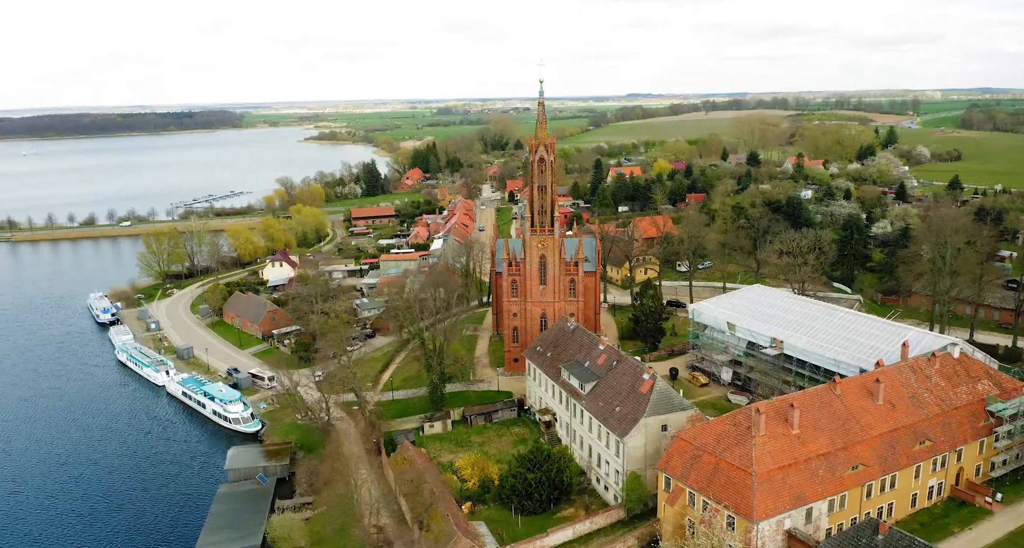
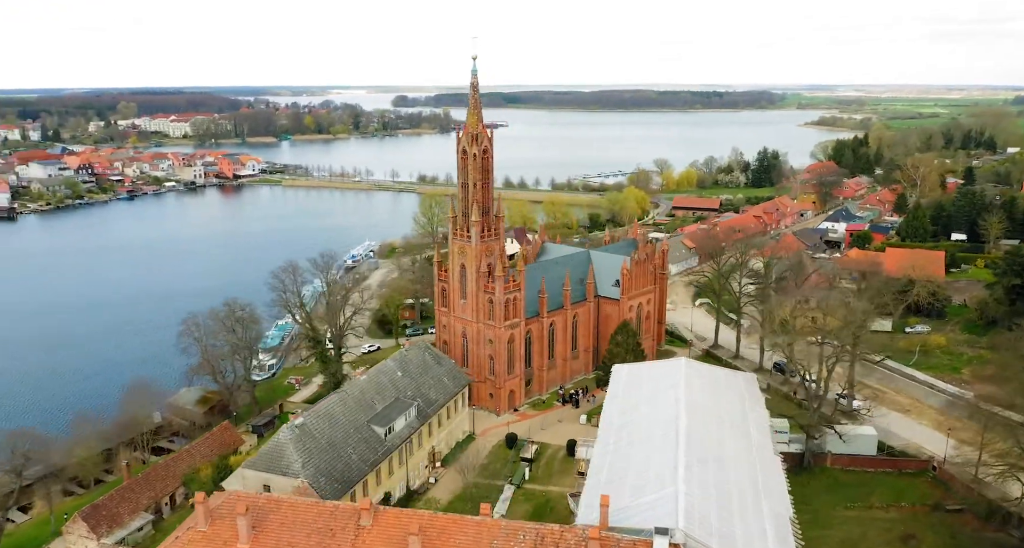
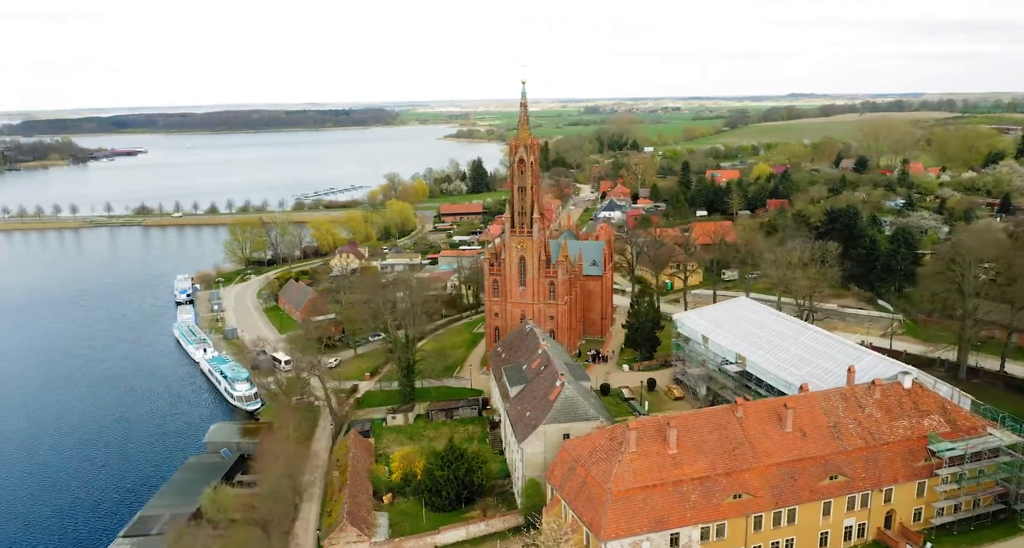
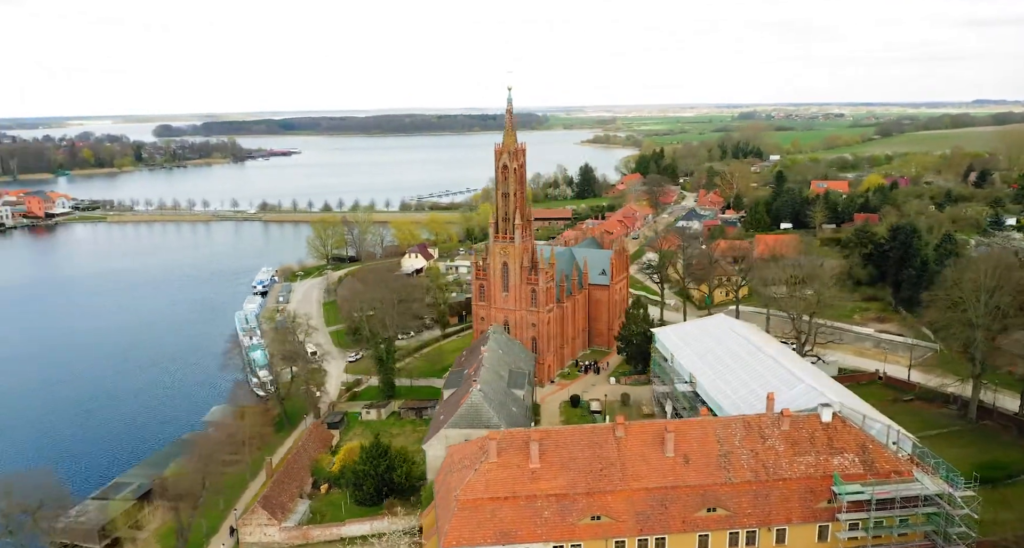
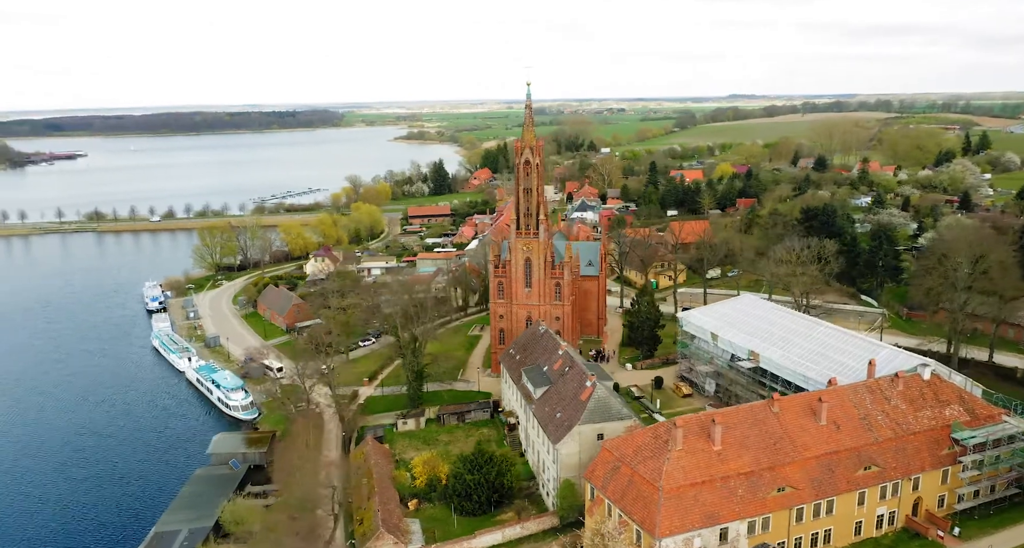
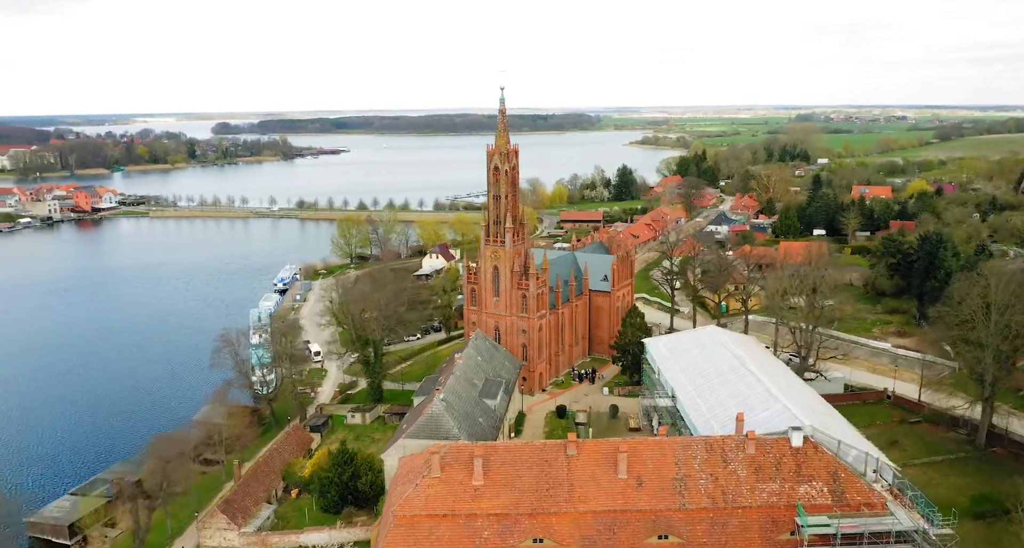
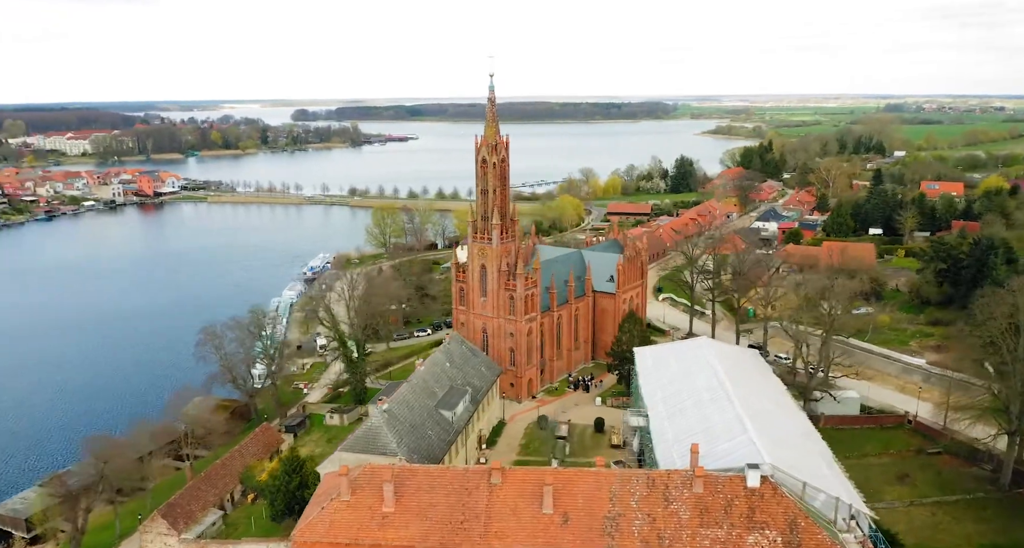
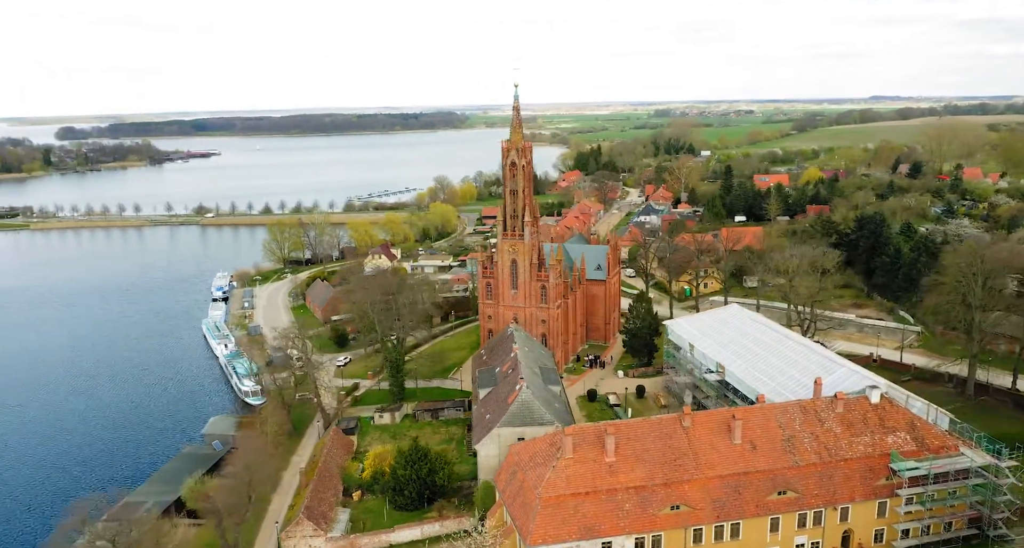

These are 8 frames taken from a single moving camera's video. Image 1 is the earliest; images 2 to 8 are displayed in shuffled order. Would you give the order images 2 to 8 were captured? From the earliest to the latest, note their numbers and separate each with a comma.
5, 3, 8, 4, 6, 7, 2
